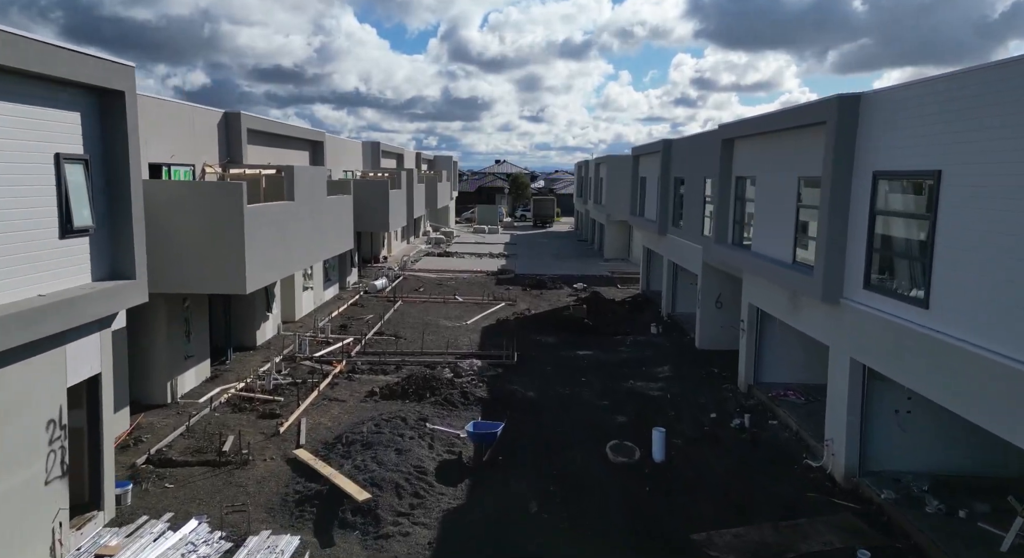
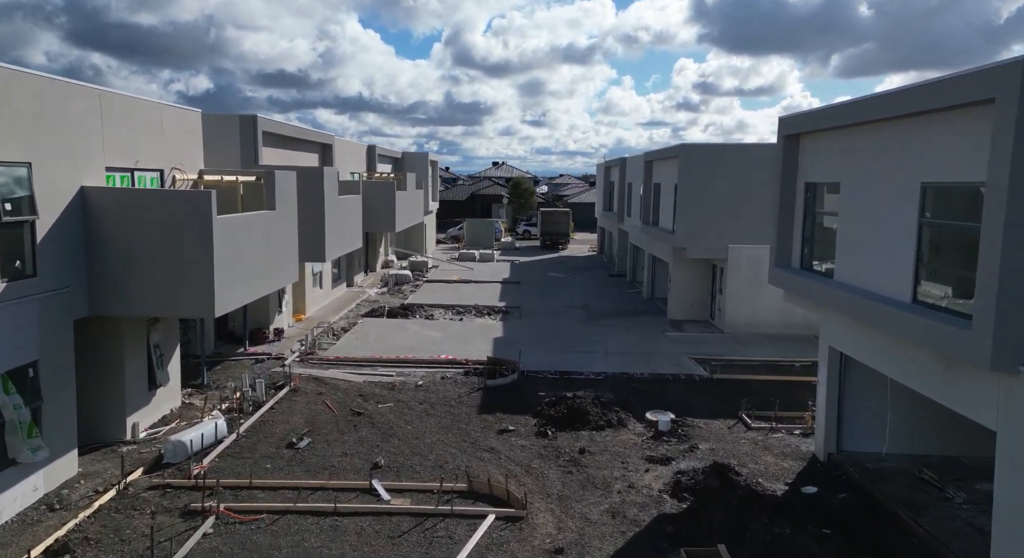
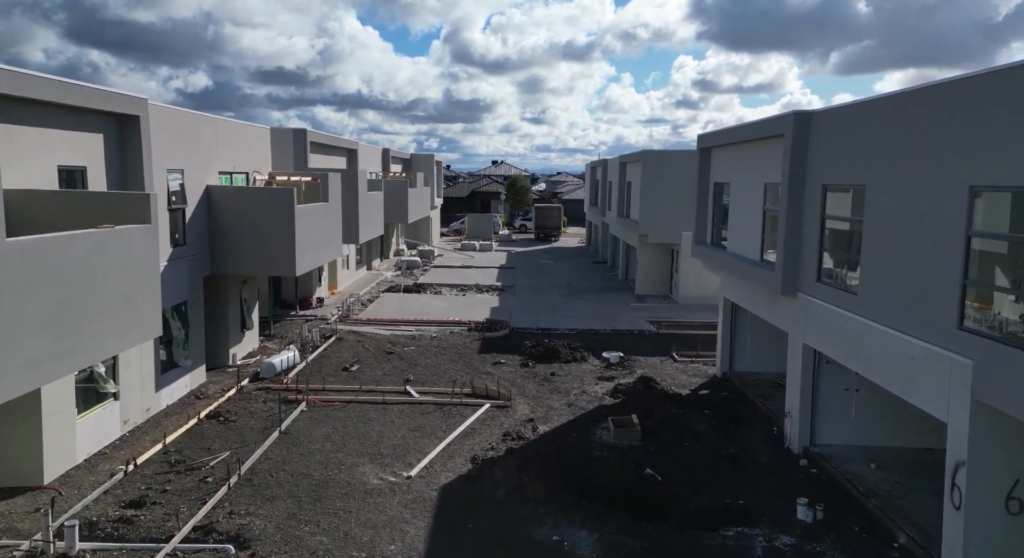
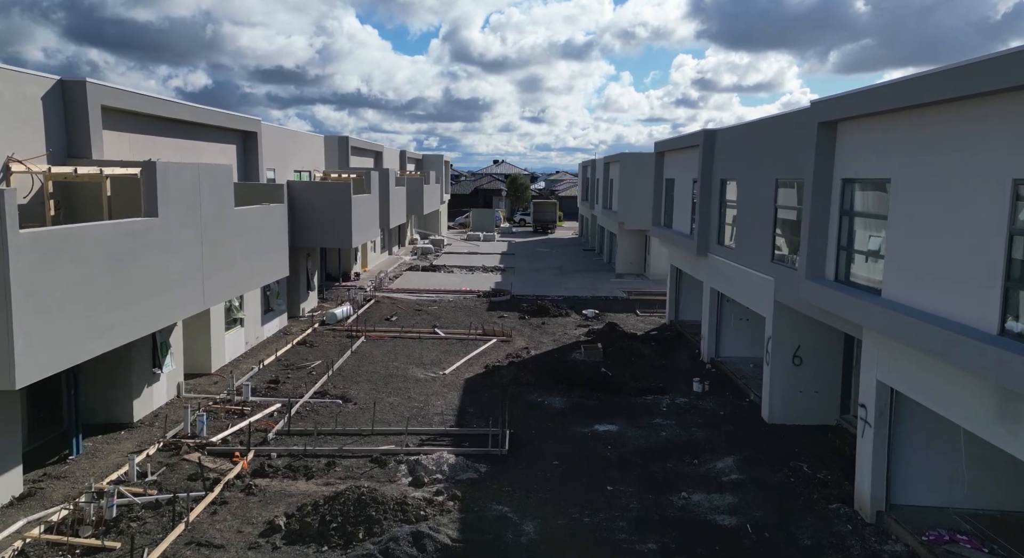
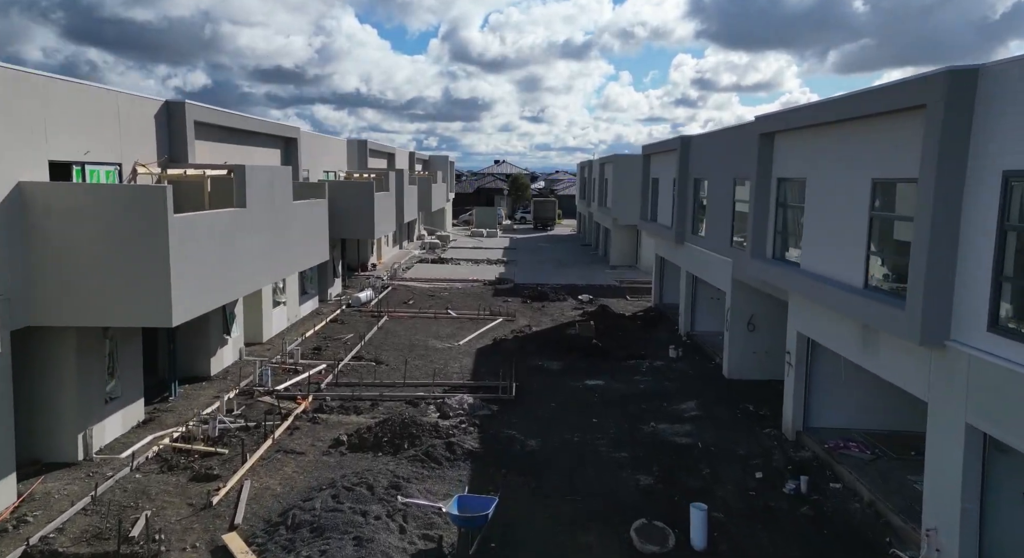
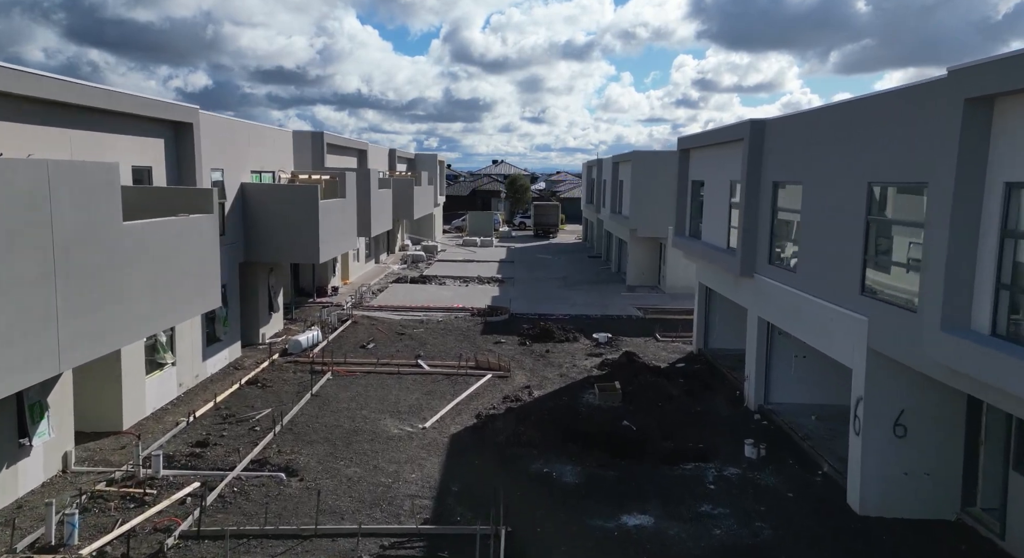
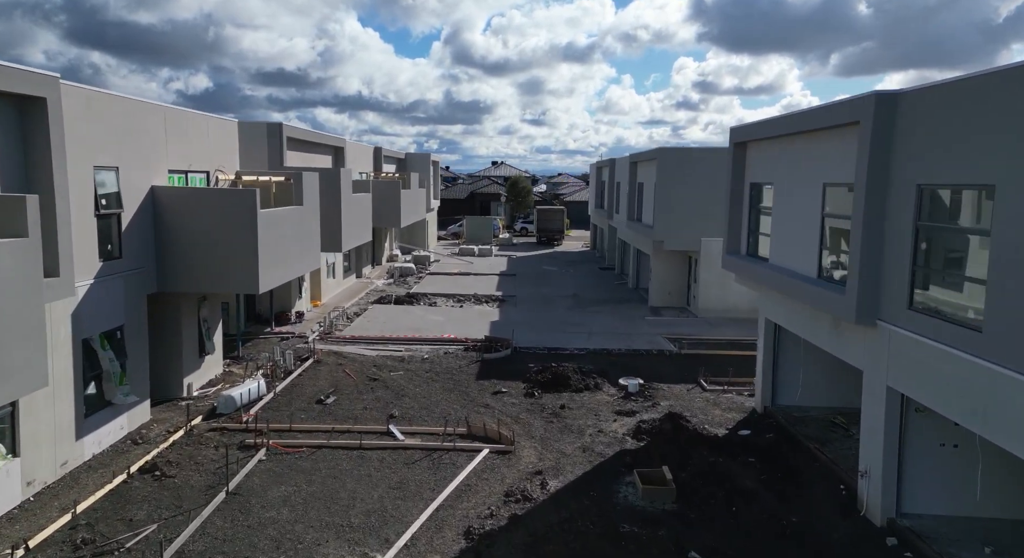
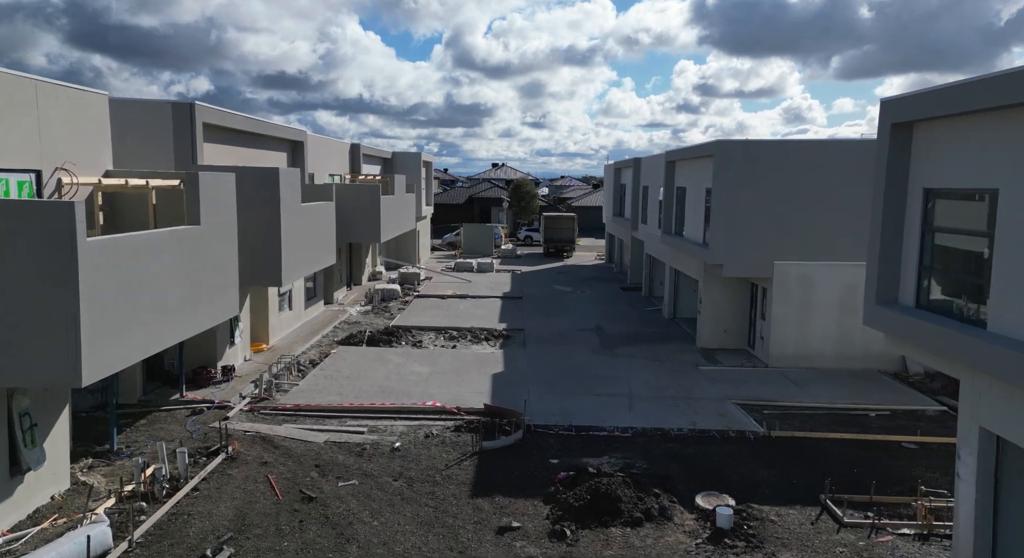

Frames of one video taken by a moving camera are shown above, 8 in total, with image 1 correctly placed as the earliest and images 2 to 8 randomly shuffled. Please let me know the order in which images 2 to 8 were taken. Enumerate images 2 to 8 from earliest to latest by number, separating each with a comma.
5, 4, 6, 3, 7, 2, 8
